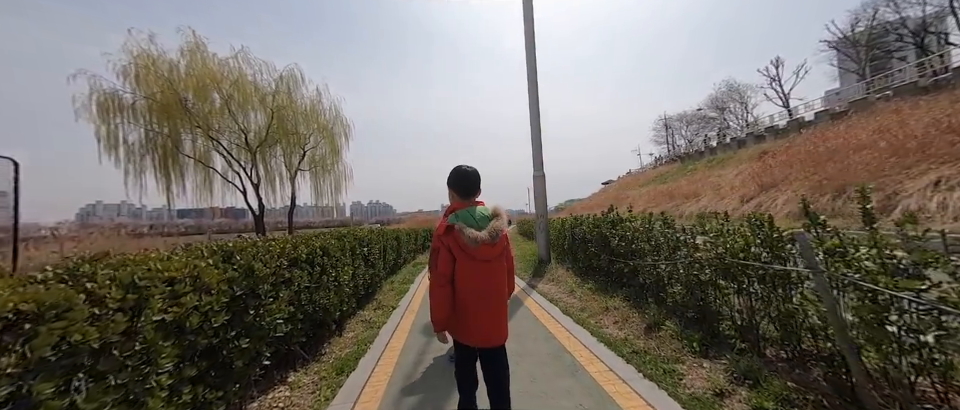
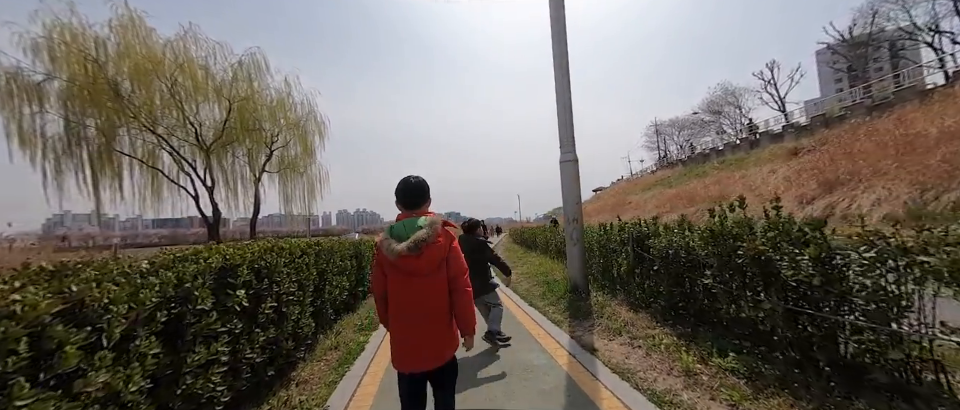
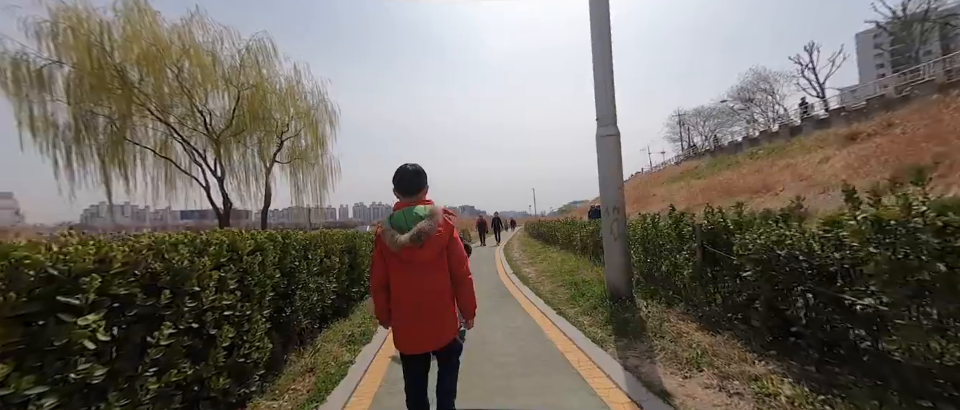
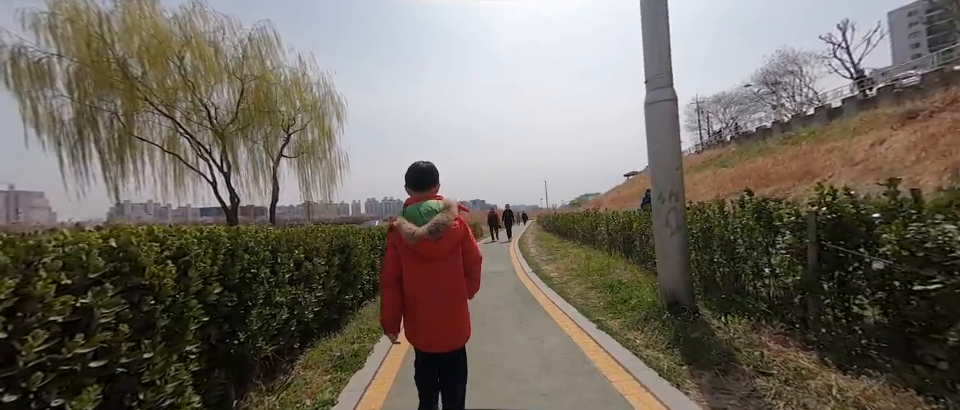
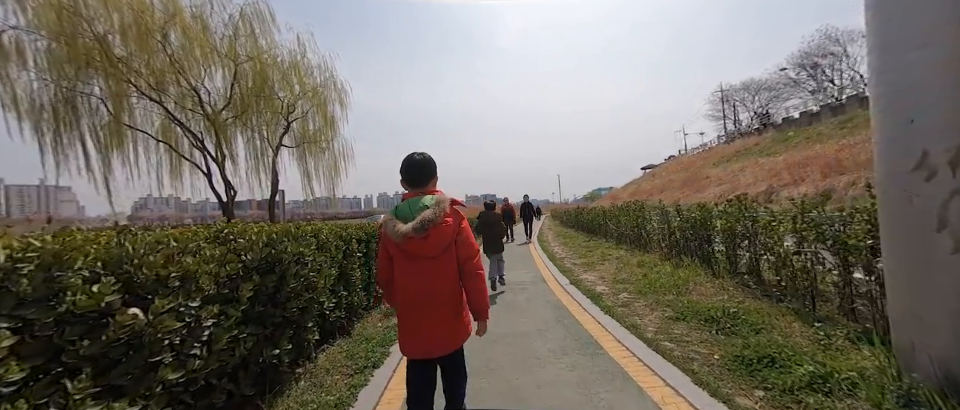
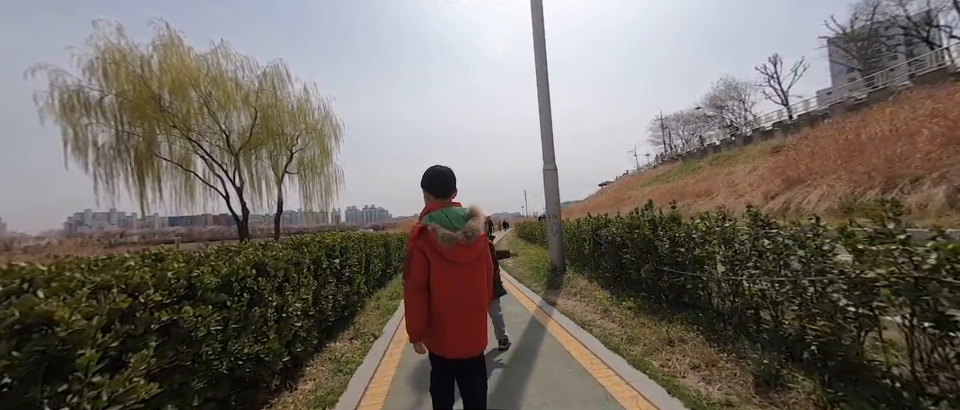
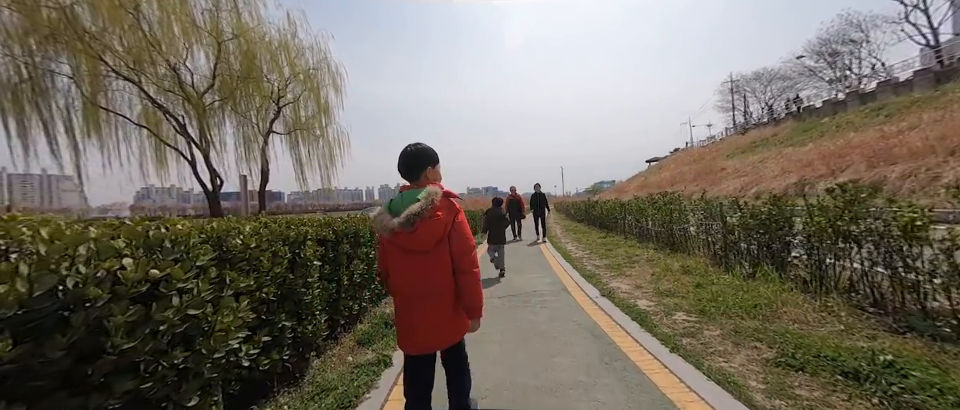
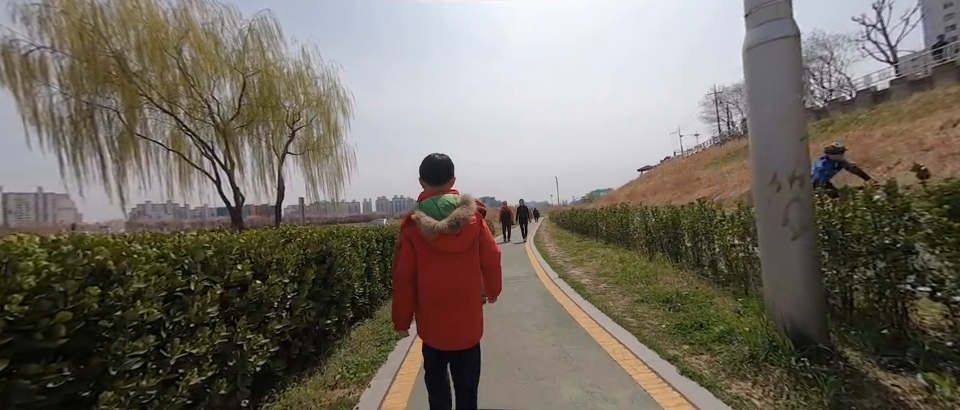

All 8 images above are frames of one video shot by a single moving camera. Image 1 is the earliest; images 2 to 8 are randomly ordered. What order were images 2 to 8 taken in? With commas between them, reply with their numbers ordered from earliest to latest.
6, 2, 3, 4, 8, 5, 7
